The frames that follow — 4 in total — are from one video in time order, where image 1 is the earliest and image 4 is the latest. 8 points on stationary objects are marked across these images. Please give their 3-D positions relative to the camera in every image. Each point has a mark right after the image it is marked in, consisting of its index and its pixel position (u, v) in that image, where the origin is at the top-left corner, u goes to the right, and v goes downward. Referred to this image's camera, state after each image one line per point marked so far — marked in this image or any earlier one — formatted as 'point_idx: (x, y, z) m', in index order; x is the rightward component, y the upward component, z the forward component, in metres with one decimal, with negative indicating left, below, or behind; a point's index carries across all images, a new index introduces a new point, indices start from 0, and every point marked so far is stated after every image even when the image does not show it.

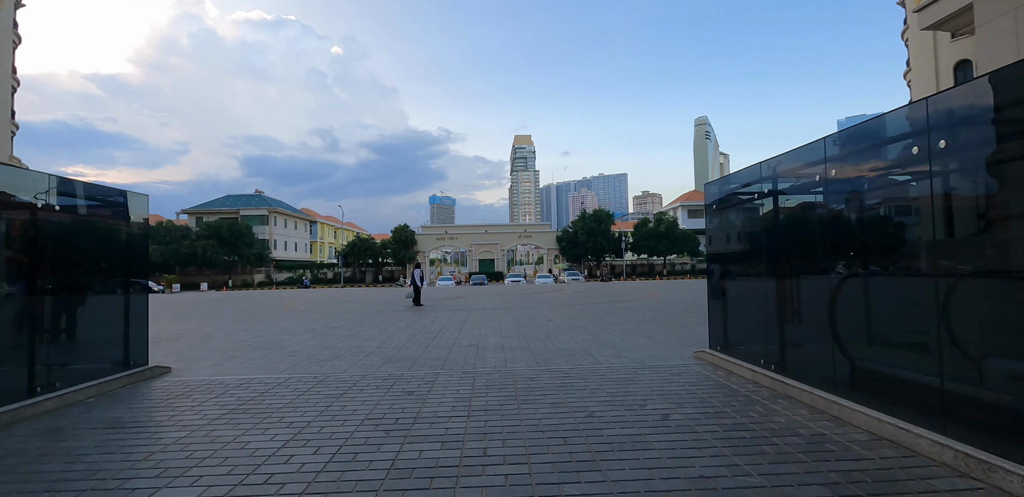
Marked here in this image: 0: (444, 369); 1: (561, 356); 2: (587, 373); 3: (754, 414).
0: (-1.1, -1.9, +7.0) m
1: (+0.8, -1.8, +7.6) m
2: (+1.1, -1.8, +6.6) m
3: (+2.5, -1.7, +4.6) m
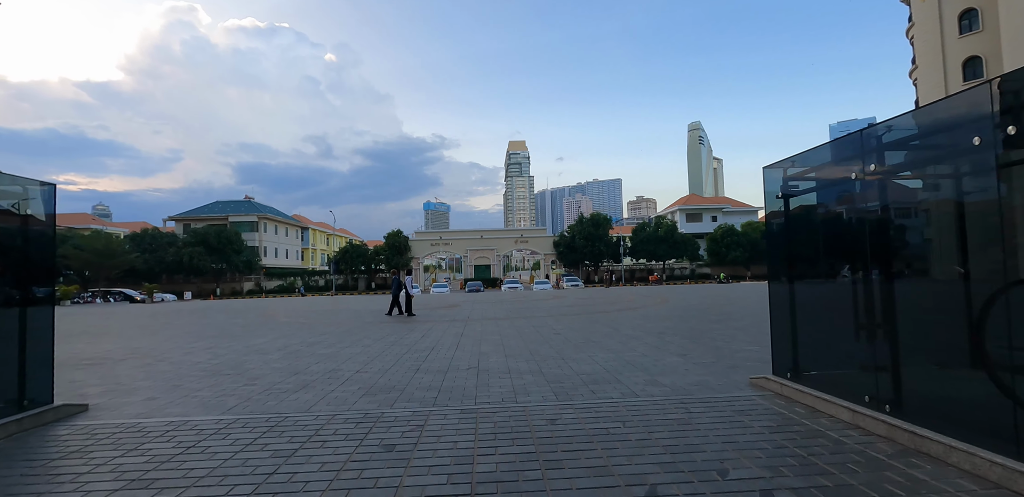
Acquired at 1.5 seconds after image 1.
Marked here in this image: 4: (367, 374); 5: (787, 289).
0: (-0.9, -1.9, +5.4) m
1: (+1.0, -1.8, +6.1) m
2: (+1.2, -1.8, +5.1) m
3: (+2.6, -1.7, +3.1) m
4: (-2.3, -2.0, +7.2) m
5: (+3.4, -0.4, +5.6) m
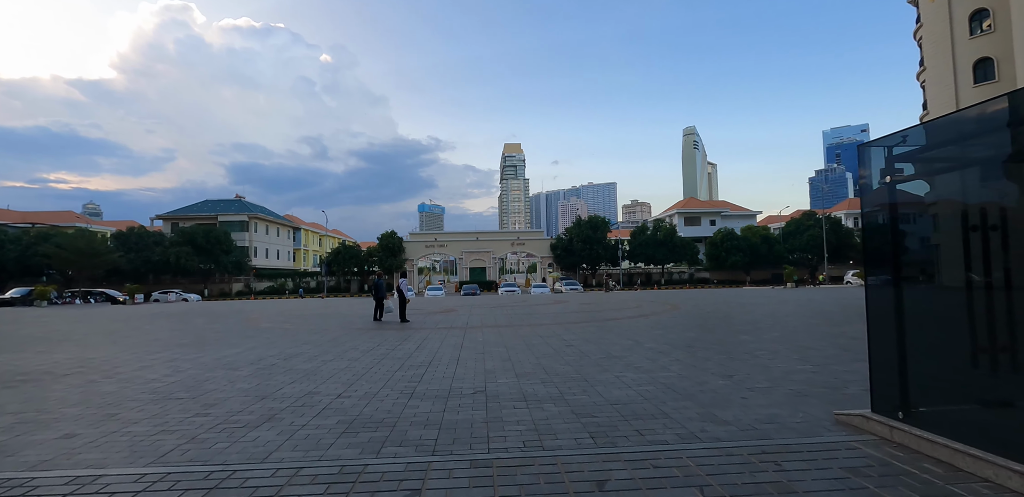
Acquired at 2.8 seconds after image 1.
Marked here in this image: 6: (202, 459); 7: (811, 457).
0: (-0.7, -1.9, +4.1) m
1: (+1.2, -1.8, +4.8) m
2: (+1.5, -1.8, +3.8) m
3: (+2.9, -1.6, +1.8) m
4: (-2.1, -2.0, +5.9) m
5: (+3.6, -0.5, +4.3) m
6: (-2.8, -1.9, +4.1) m
7: (+2.5, -1.8, +3.9) m
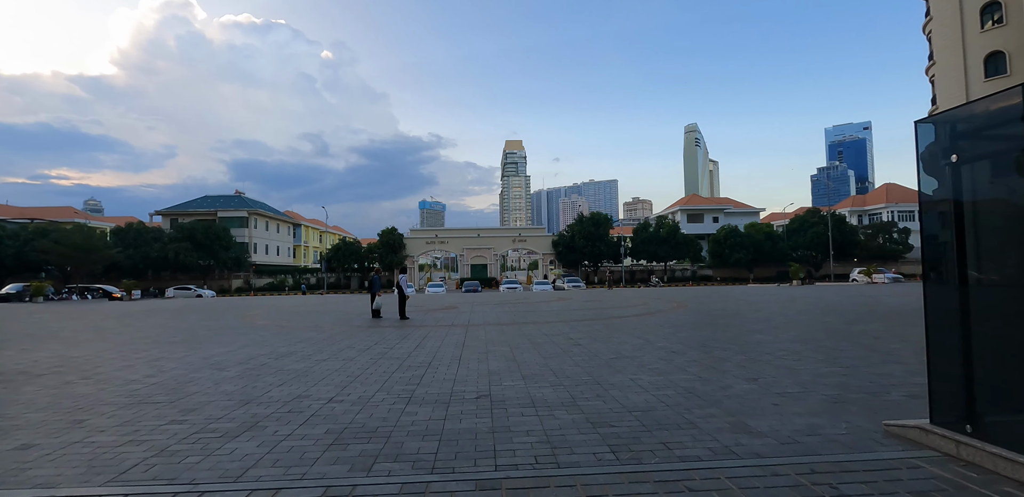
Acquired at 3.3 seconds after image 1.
0: (-0.6, -1.8, +3.6) m
1: (+1.3, -1.7, +4.3) m
2: (+1.6, -1.7, +3.2) m
3: (+3.0, -1.6, +1.3) m
4: (-2.0, -1.9, +5.4) m
5: (+3.7, -0.4, +3.8) m
6: (-2.7, -1.8, +3.6) m
7: (+2.6, -1.7, +3.3) m
